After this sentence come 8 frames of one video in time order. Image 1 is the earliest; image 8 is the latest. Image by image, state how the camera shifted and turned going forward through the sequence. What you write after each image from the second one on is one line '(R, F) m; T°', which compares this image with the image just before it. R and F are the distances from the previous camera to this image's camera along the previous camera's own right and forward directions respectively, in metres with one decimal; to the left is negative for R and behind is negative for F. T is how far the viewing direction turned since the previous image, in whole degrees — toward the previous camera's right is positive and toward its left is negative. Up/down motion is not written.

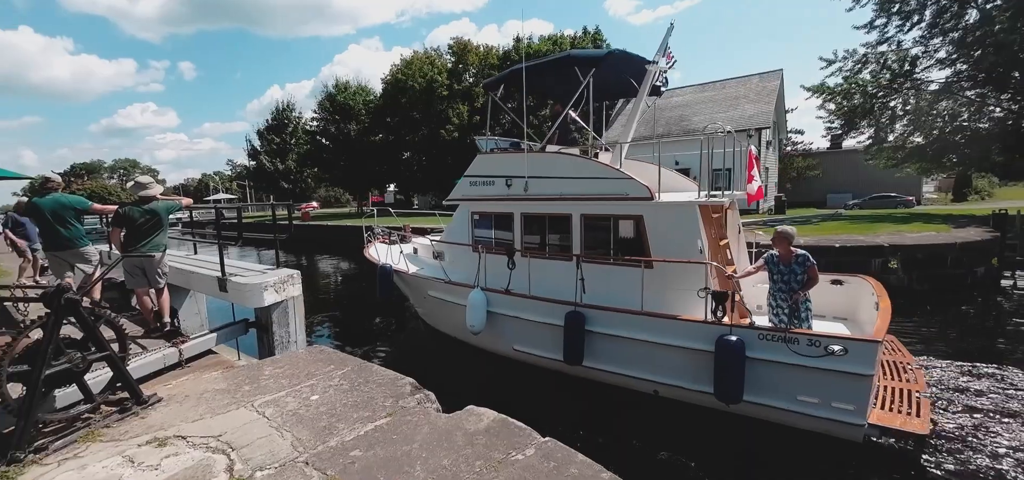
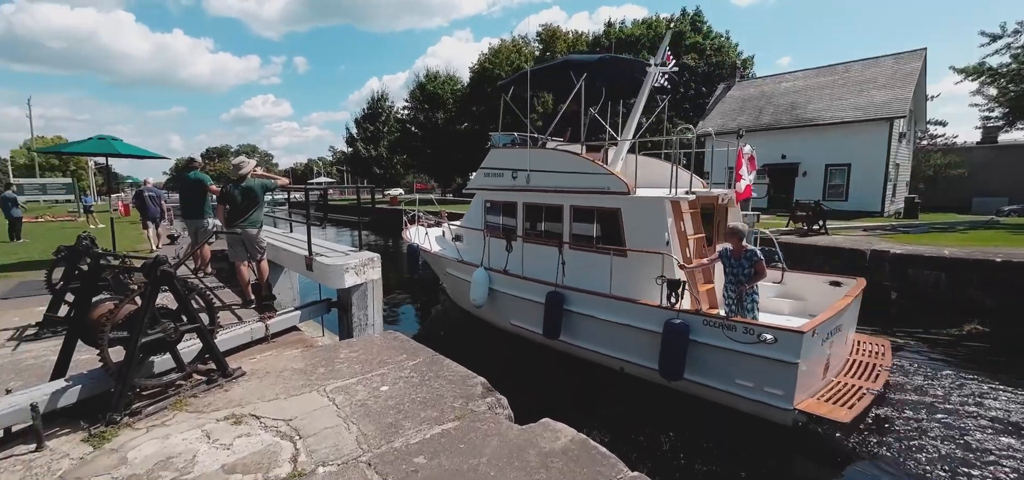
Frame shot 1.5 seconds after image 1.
(-0.1, +0.3) m; -10°
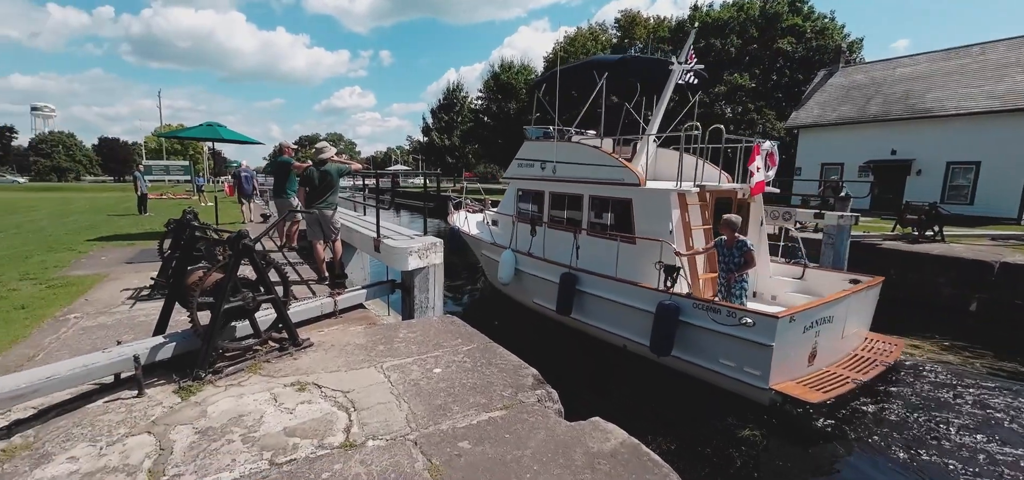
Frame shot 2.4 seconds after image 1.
(+0.1, +0.1) m; -9°
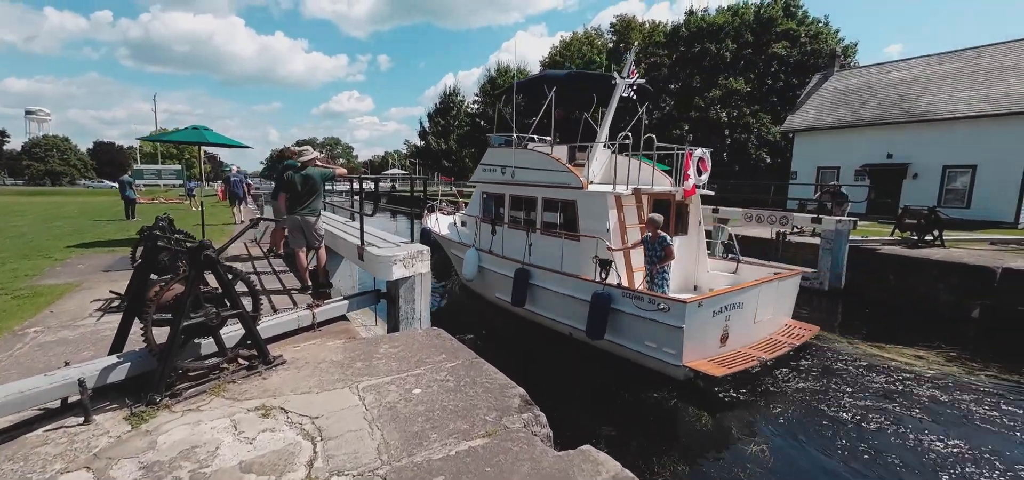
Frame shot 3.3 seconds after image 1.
(+0.1, +0.2) m; 0°
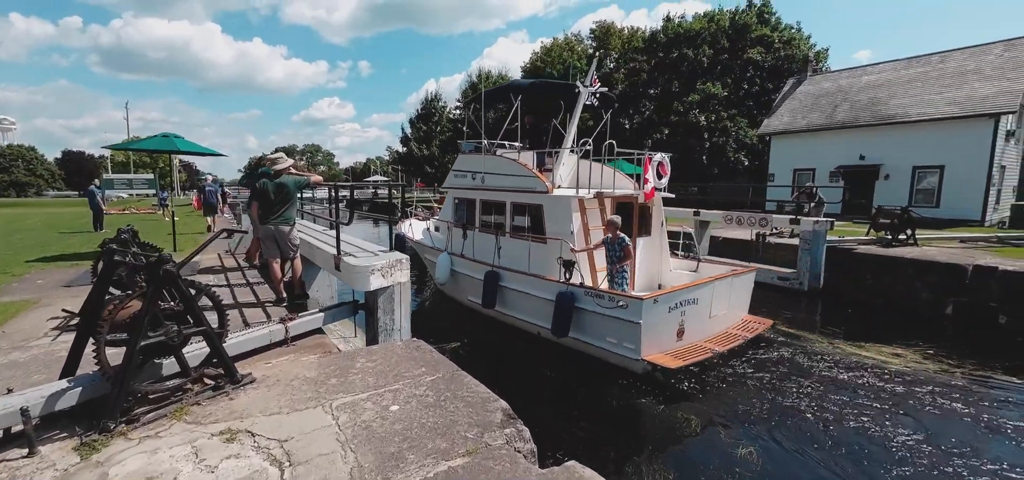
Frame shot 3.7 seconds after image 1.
(0.0, +0.1) m; +2°
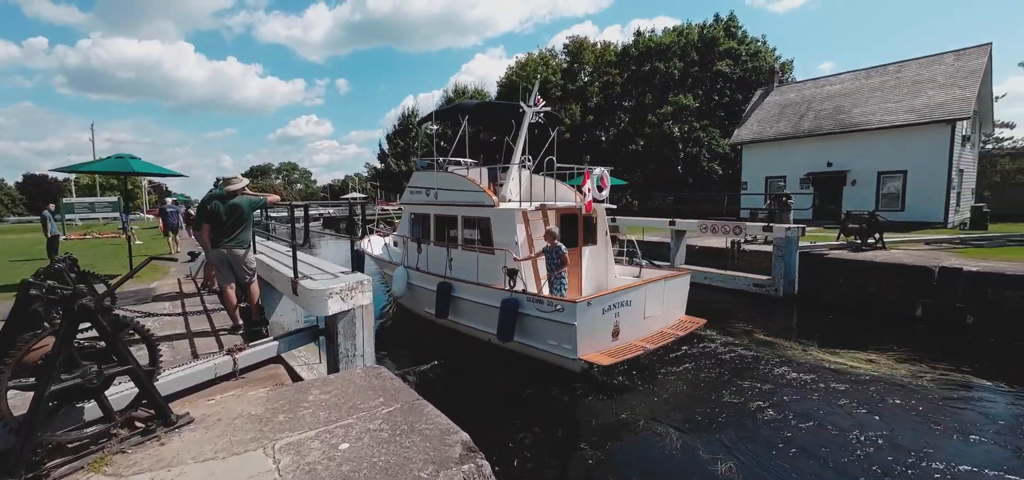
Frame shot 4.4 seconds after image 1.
(+0.2, +0.1) m; +2°
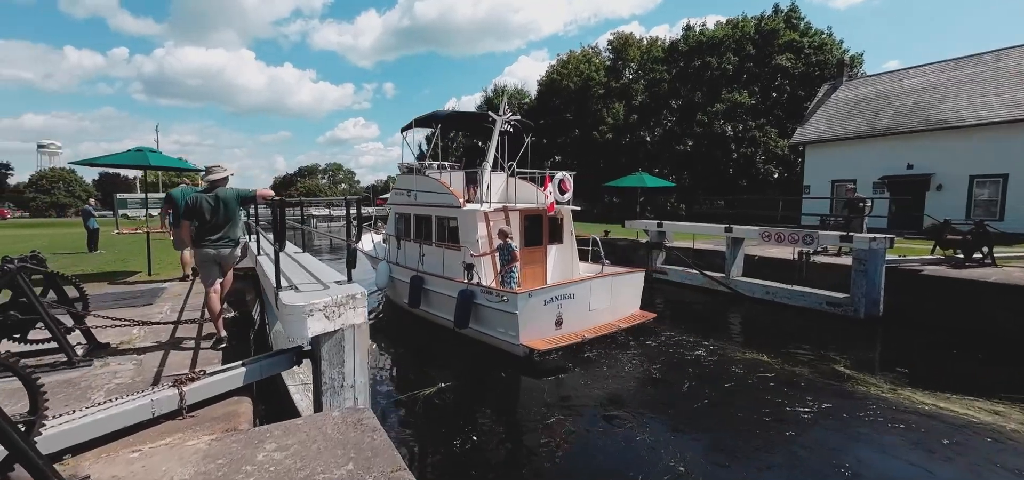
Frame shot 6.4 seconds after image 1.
(+0.1, +0.9) m; -5°
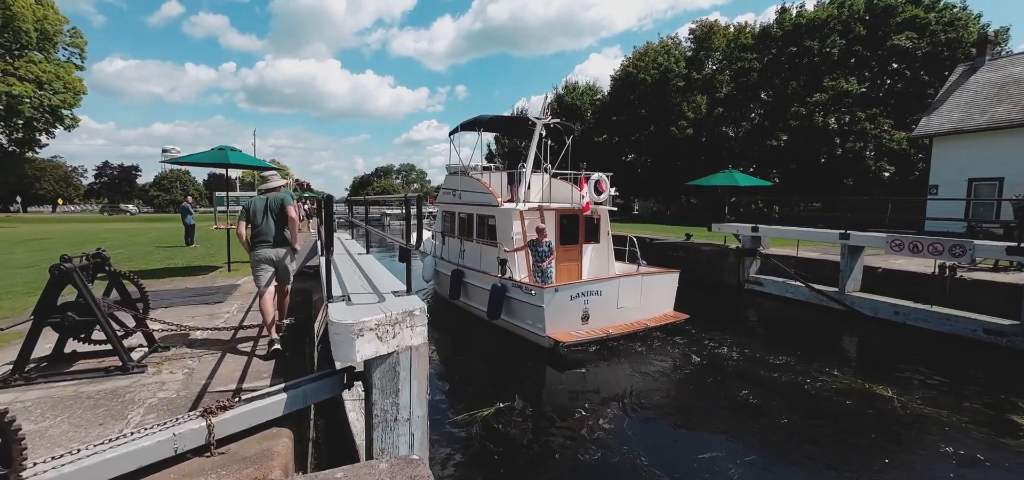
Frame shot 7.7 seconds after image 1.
(-0.2, +0.7) m; -9°
